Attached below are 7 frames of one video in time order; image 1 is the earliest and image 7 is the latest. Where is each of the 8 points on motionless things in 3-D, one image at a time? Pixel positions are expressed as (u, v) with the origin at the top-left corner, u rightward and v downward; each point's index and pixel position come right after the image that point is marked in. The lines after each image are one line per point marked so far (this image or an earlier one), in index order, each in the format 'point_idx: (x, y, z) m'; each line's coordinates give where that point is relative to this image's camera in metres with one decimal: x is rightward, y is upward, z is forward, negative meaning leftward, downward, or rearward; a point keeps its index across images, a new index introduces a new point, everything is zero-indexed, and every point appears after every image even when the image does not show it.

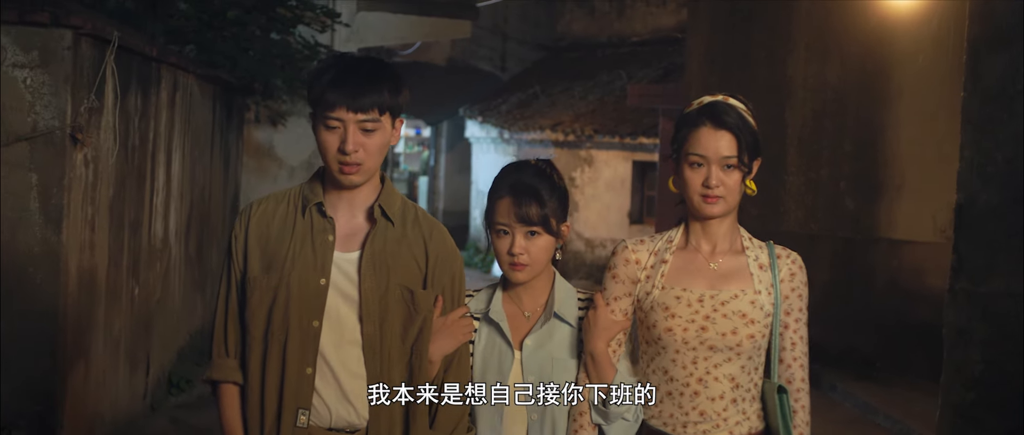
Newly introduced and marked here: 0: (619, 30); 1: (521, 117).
0: (+1.8, +3.2, +16.1) m
1: (+0.1, +1.6, +14.5) m
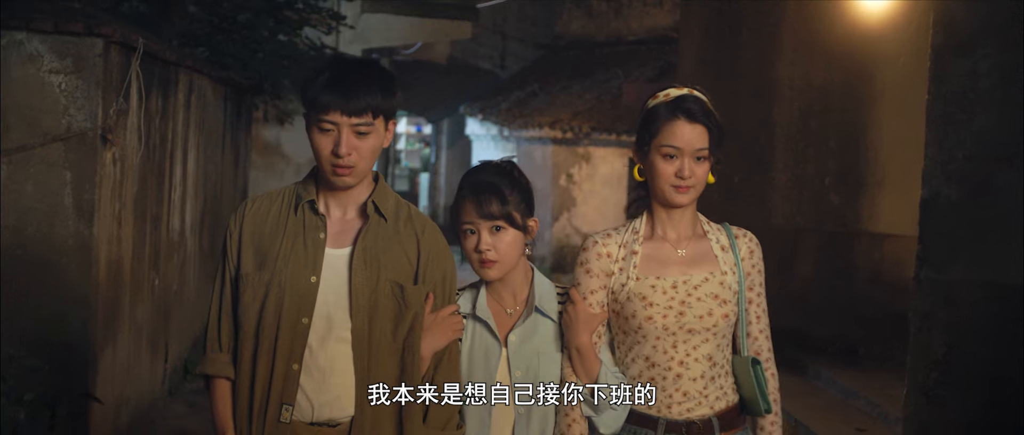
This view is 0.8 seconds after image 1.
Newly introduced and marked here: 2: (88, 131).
0: (+1.8, +3.3, +16.5) m
1: (+0.1, +1.6, +14.9) m
2: (-2.1, +0.4, +4.5) m
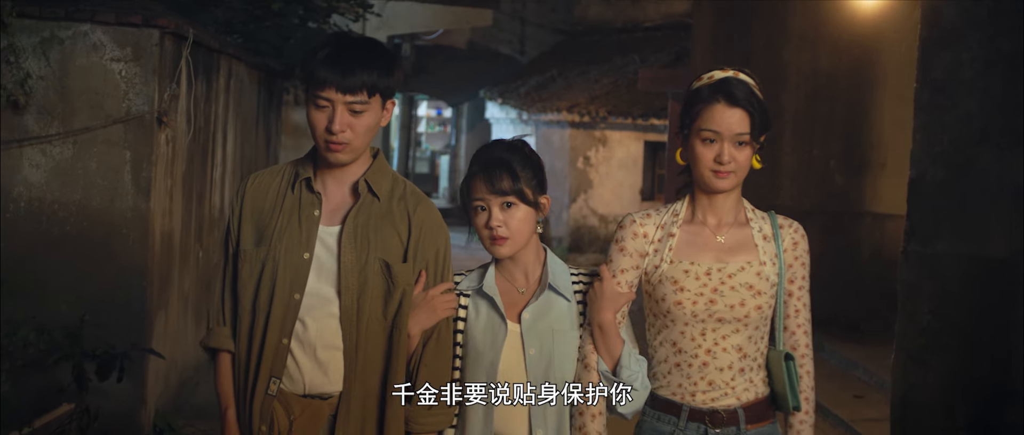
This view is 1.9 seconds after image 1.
0: (+2.2, +3.6, +16.8) m
1: (+0.4, +1.9, +15.2) m
2: (-2.0, +0.6, +5.0) m
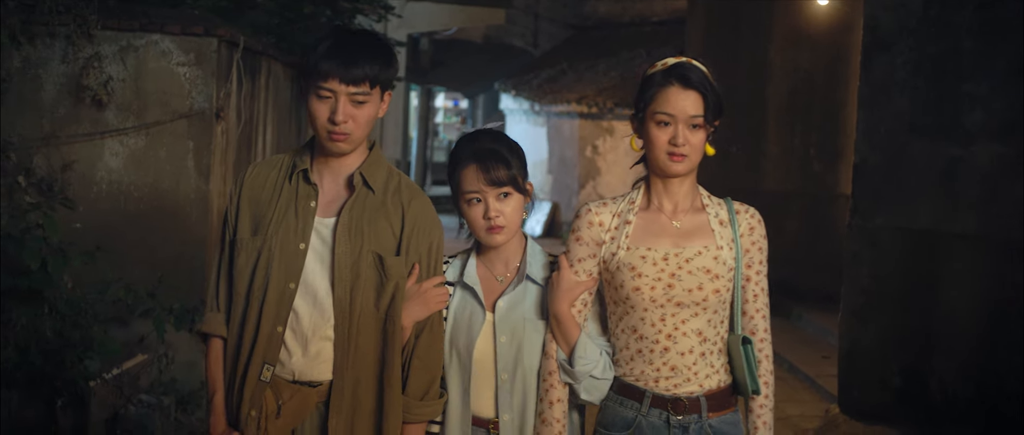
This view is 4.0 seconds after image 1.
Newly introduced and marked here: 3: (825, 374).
0: (+2.4, +3.9, +17.5) m
1: (+0.7, +2.2, +16.0) m
2: (-1.9, +0.7, +5.8) m
3: (+2.2, -1.1, +6.6) m
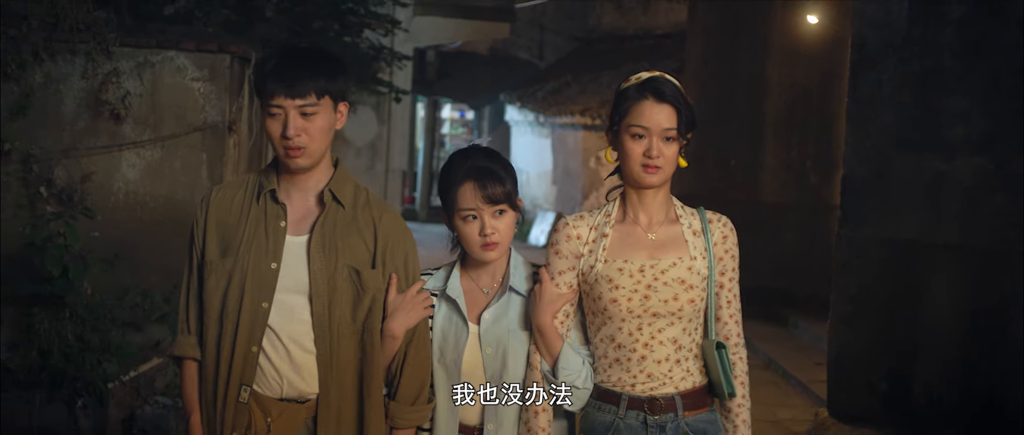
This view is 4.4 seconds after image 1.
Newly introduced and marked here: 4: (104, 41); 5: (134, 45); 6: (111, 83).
0: (+2.5, +3.7, +17.8) m
1: (+0.7, +2.0, +16.3) m
2: (-1.9, +0.6, +6.1) m
3: (+2.2, -1.2, +6.8) m
4: (-2.6, +1.1, +6.0) m
5: (-2.5, +1.1, +6.0) m
6: (-2.6, +0.9, +6.0) m
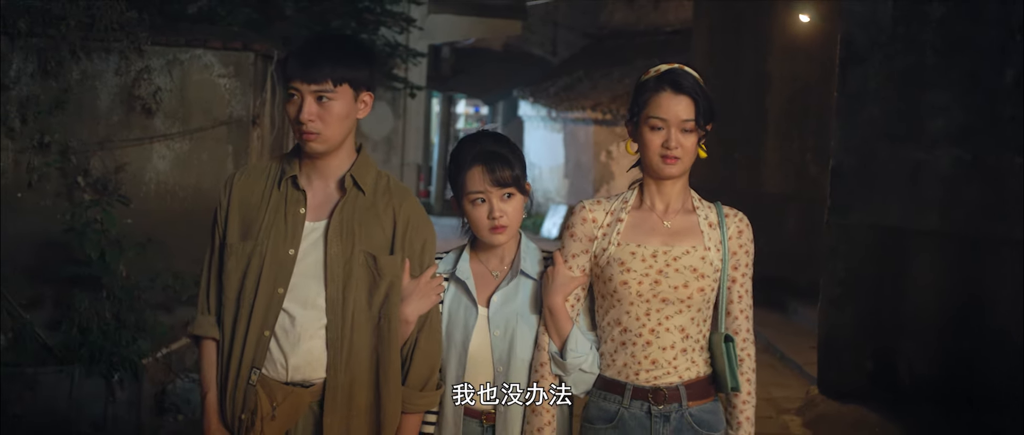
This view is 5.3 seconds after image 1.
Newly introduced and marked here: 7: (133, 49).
0: (+2.8, +3.8, +18.0) m
1: (+1.0, +2.1, +16.6) m
2: (-1.9, +0.7, +6.5) m
3: (+2.3, -1.1, +7.1) m
4: (-2.6, +1.2, +6.3) m
5: (-2.4, +1.2, +6.4) m
6: (-2.5, +0.9, +6.4) m
7: (-2.6, +1.2, +6.4) m
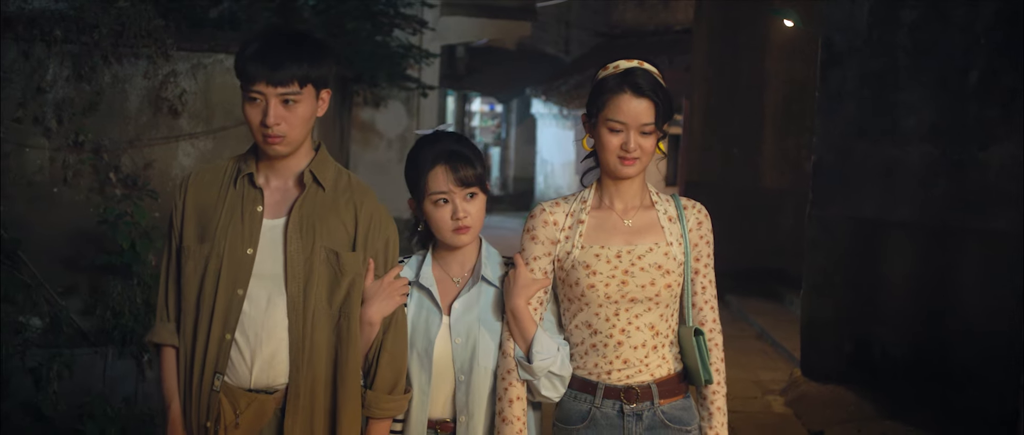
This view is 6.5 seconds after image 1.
0: (+3.0, +3.9, +18.4) m
1: (+1.2, +2.2, +17.0) m
2: (-1.9, +0.7, +6.9) m
3: (+2.3, -1.0, +7.4) m
4: (-2.6, +1.3, +6.8) m
5: (-2.4, +1.2, +6.9) m
6: (-2.5, +1.0, +6.8) m
7: (-2.6, +1.2, +6.8) m
